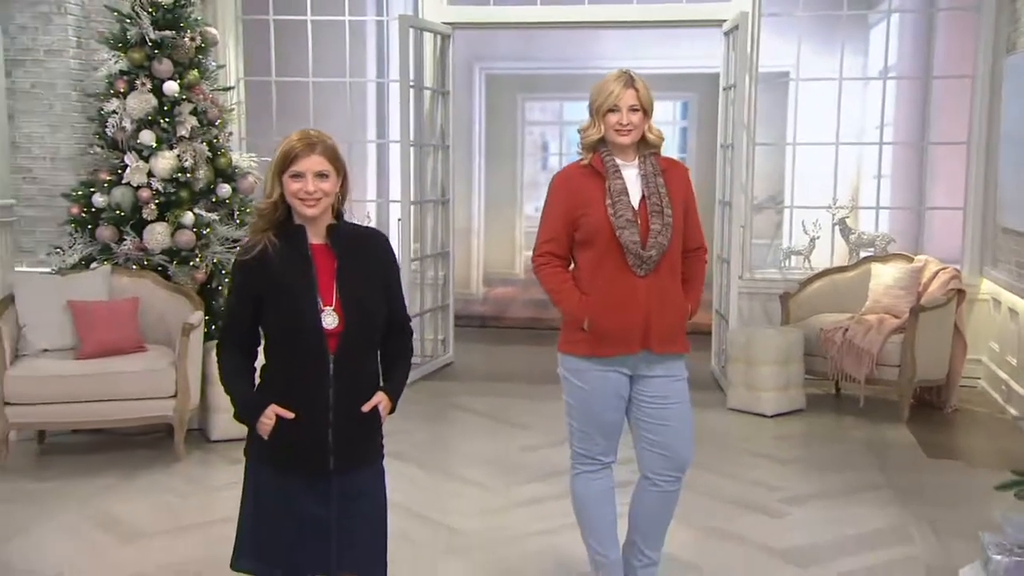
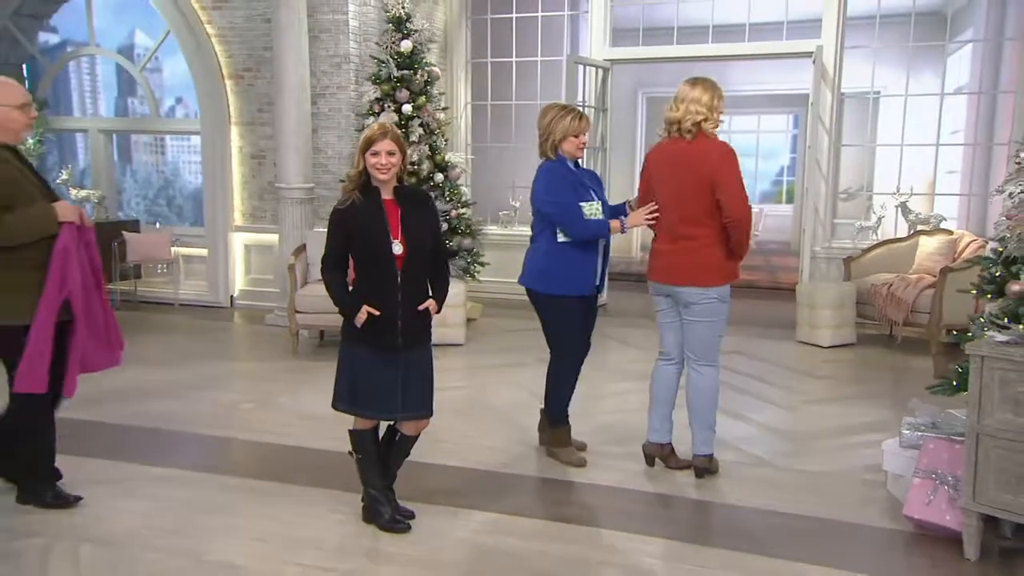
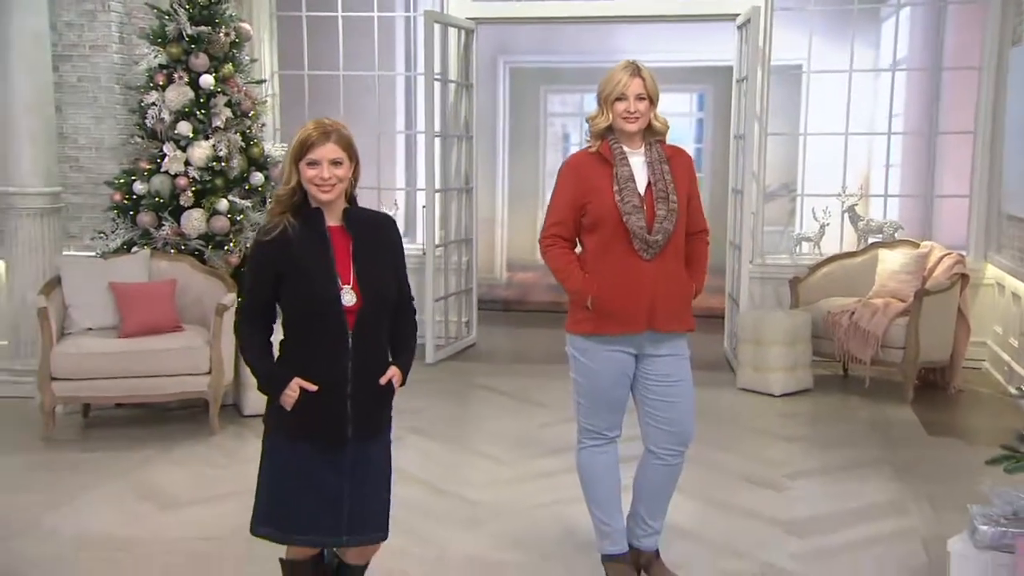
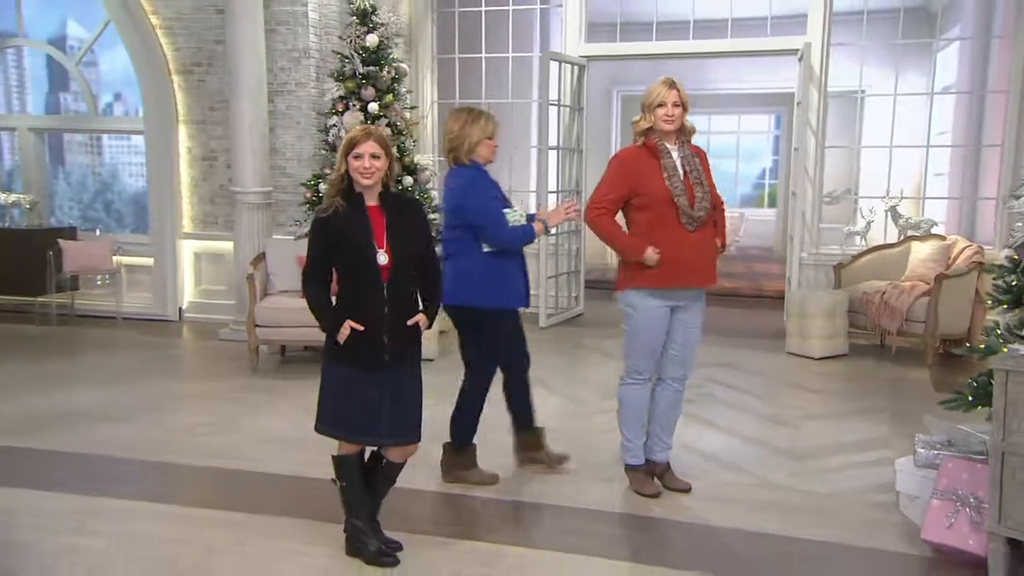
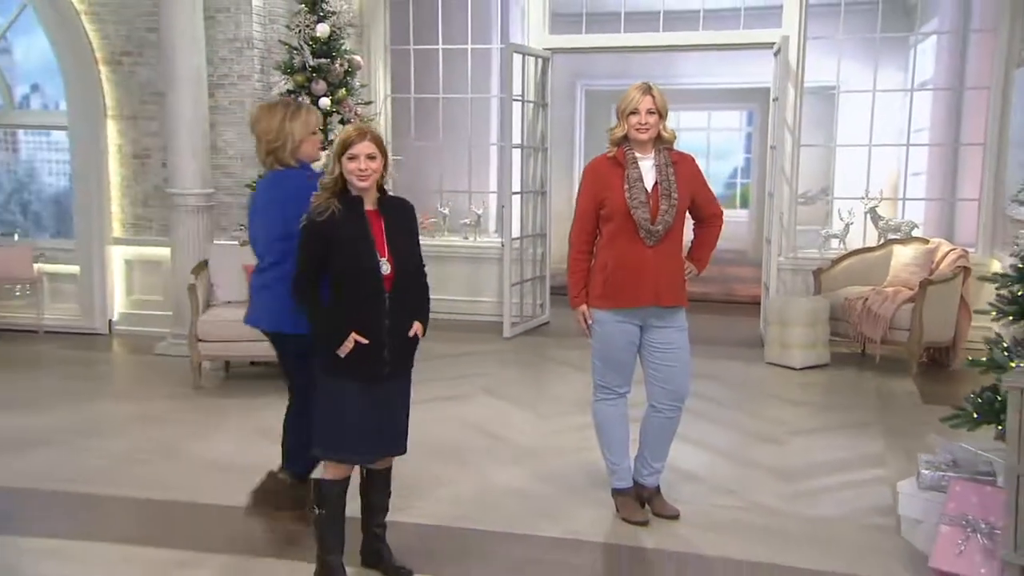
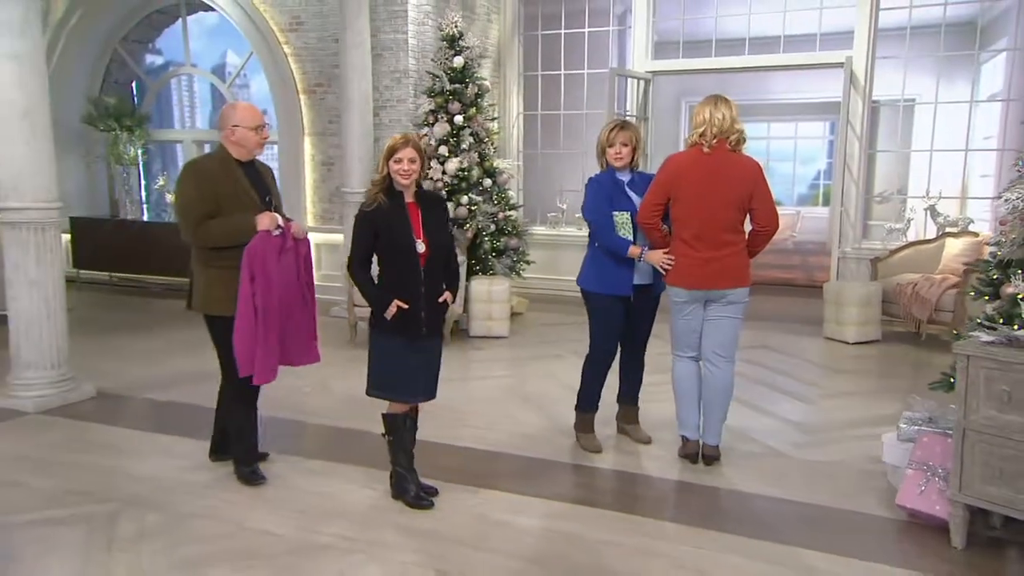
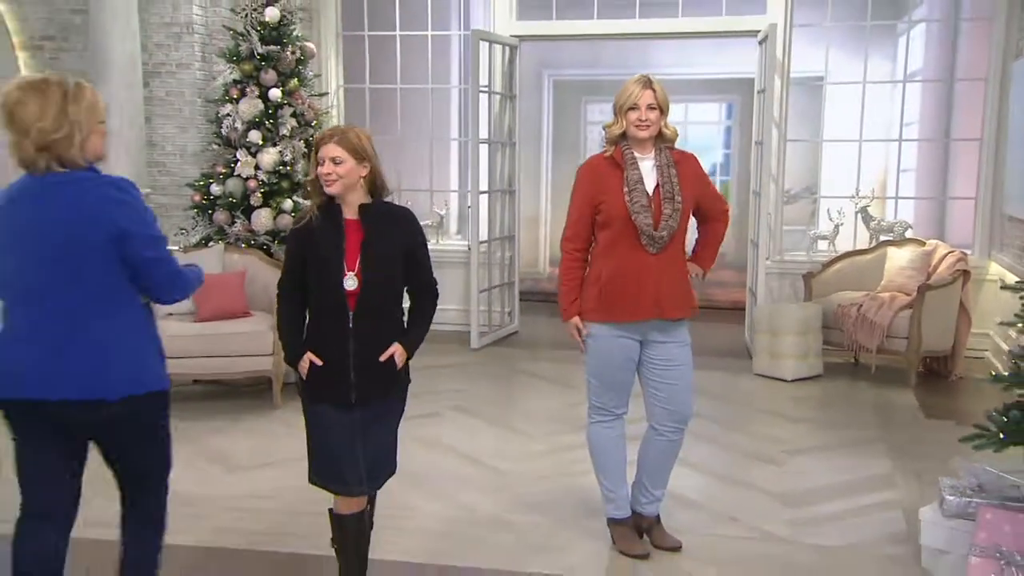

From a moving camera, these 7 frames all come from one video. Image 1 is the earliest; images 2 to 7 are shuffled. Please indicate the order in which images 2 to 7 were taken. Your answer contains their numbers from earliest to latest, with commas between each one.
3, 7, 5, 4, 2, 6
